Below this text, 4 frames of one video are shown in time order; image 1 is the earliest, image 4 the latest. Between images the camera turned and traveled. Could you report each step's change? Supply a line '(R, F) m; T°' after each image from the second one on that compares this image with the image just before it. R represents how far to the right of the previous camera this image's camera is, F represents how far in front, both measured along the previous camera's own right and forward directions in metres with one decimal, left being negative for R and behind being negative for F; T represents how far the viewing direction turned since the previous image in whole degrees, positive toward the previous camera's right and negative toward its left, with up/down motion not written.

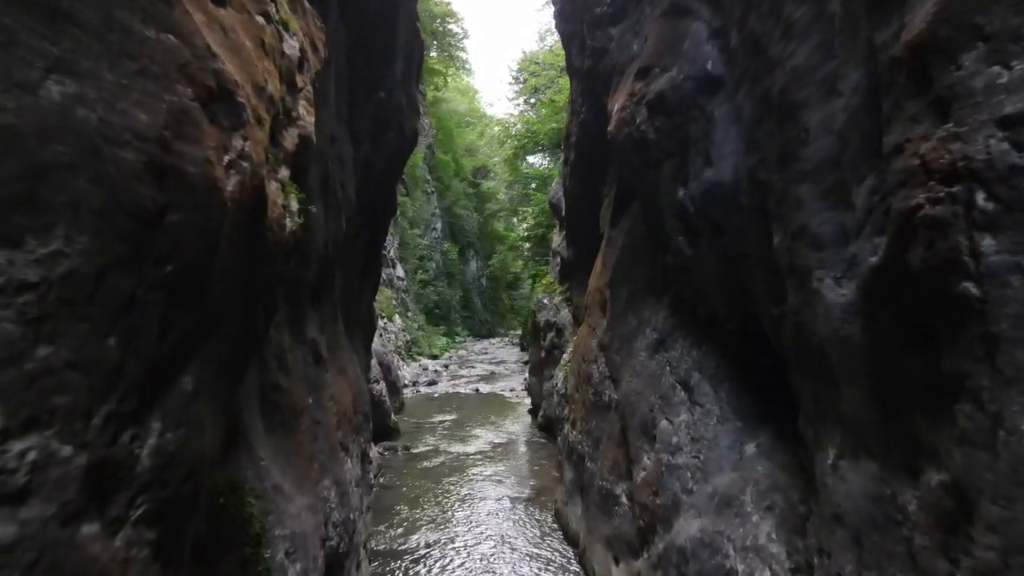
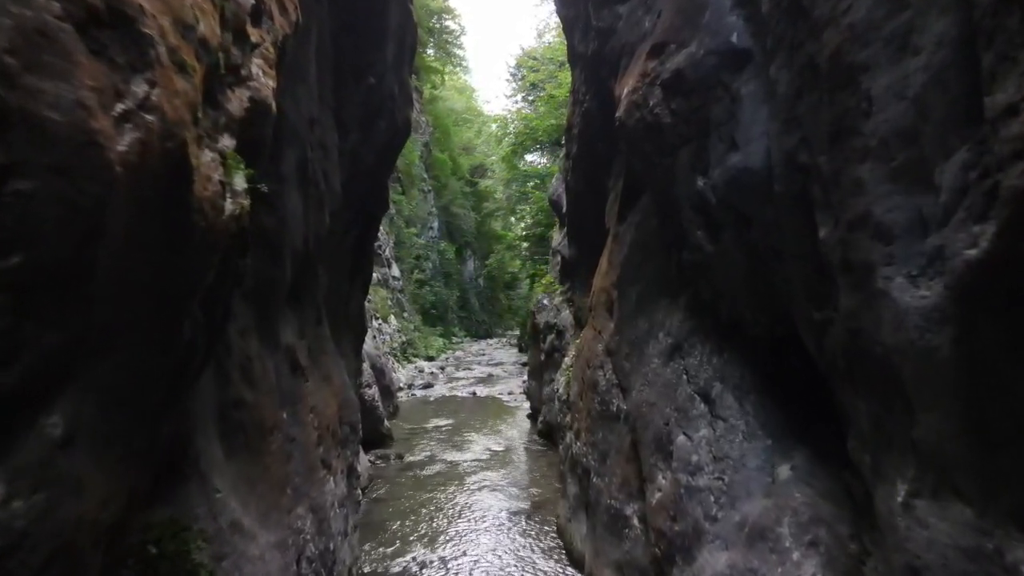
(0.0, +0.6) m; 0°
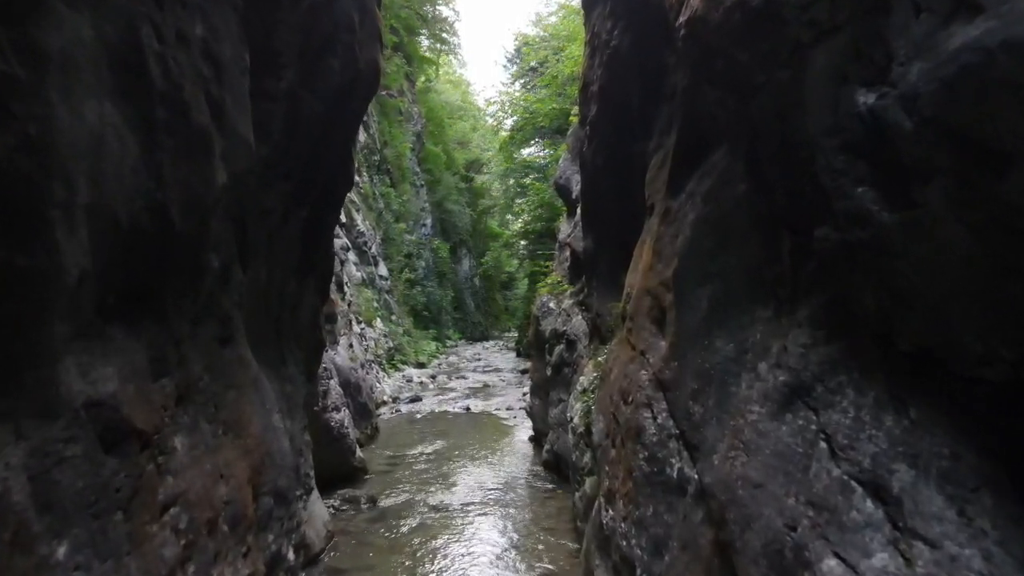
(-0.1, +2.6) m; 0°
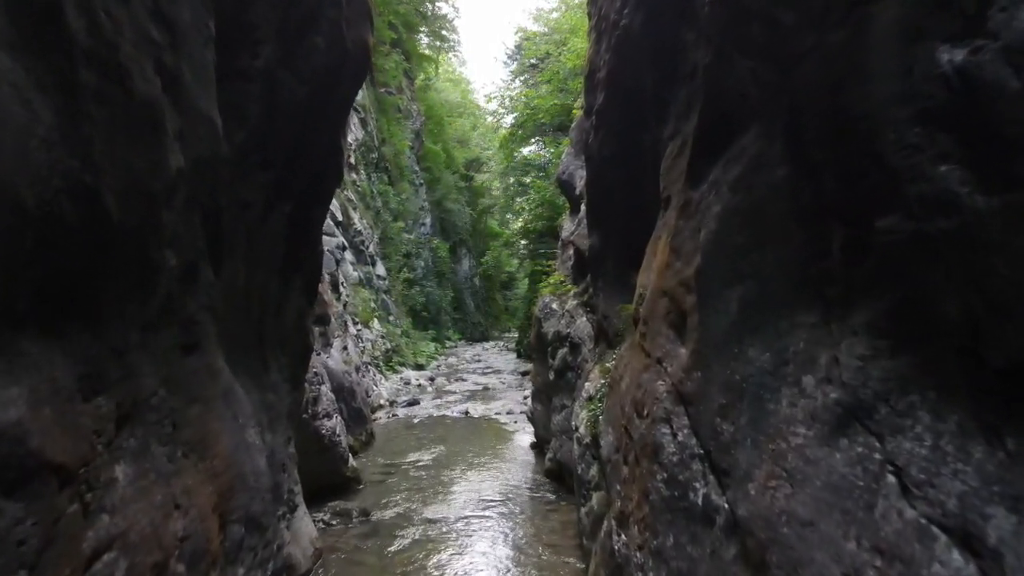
(0.0, +0.6) m; 0°
